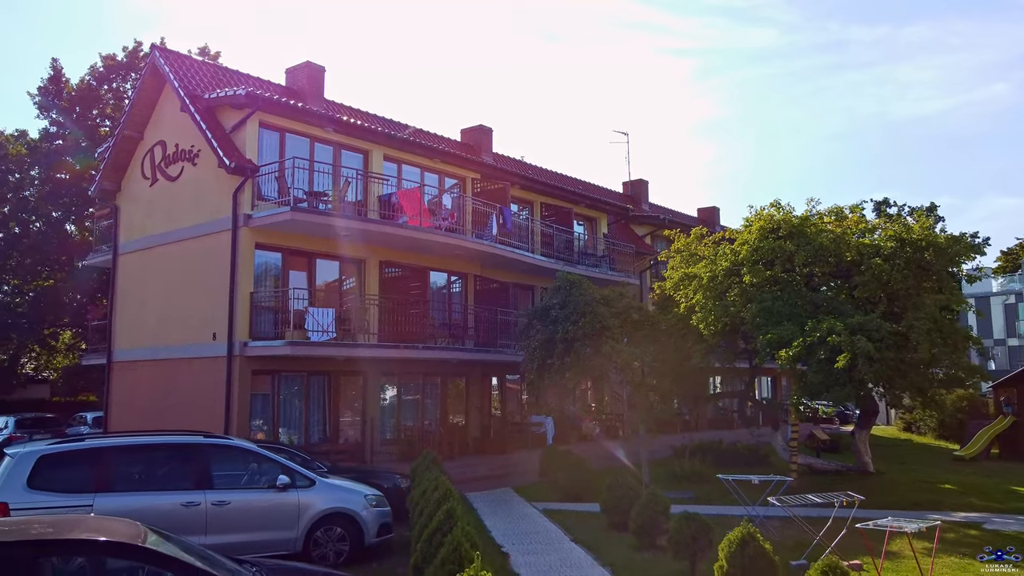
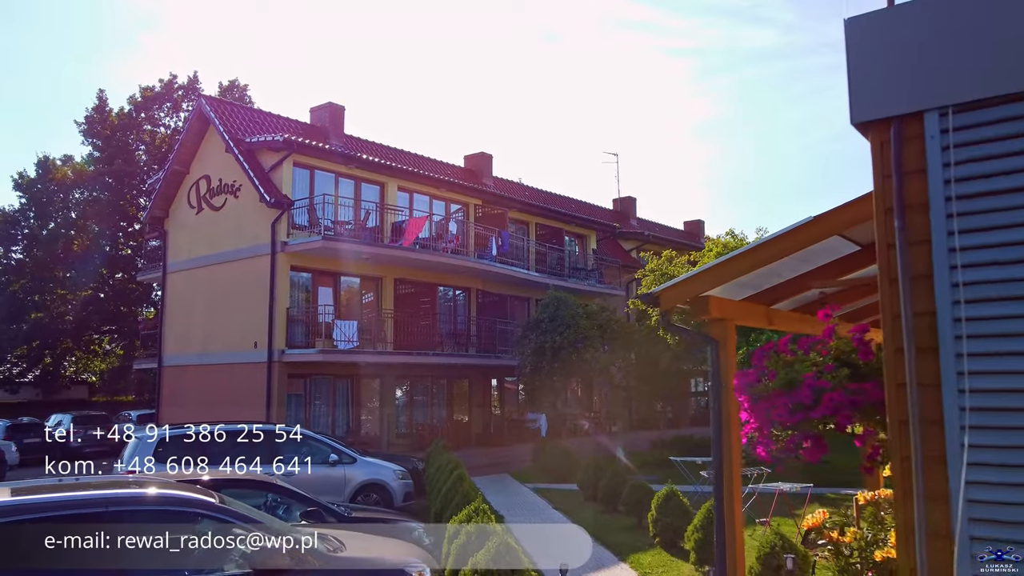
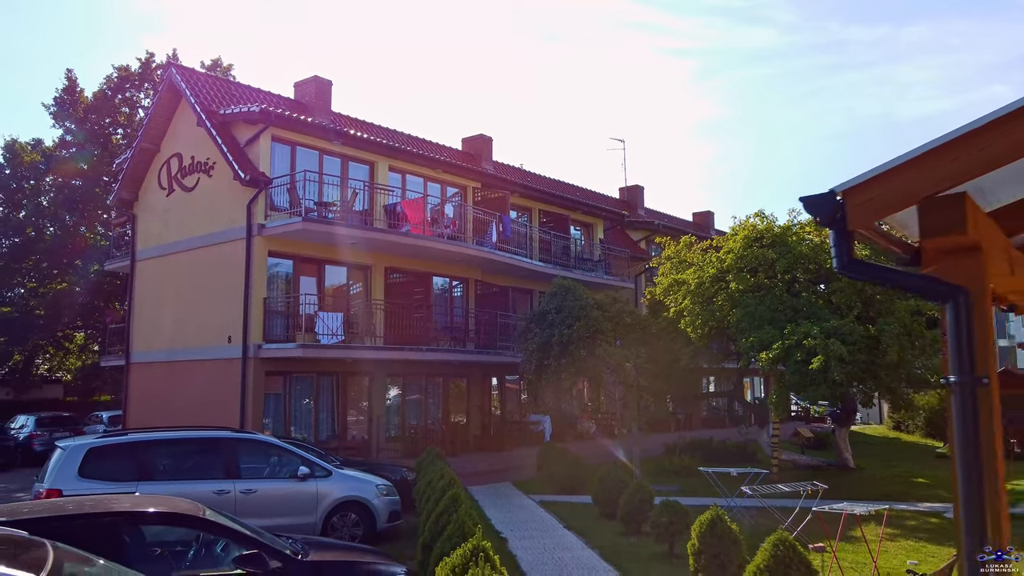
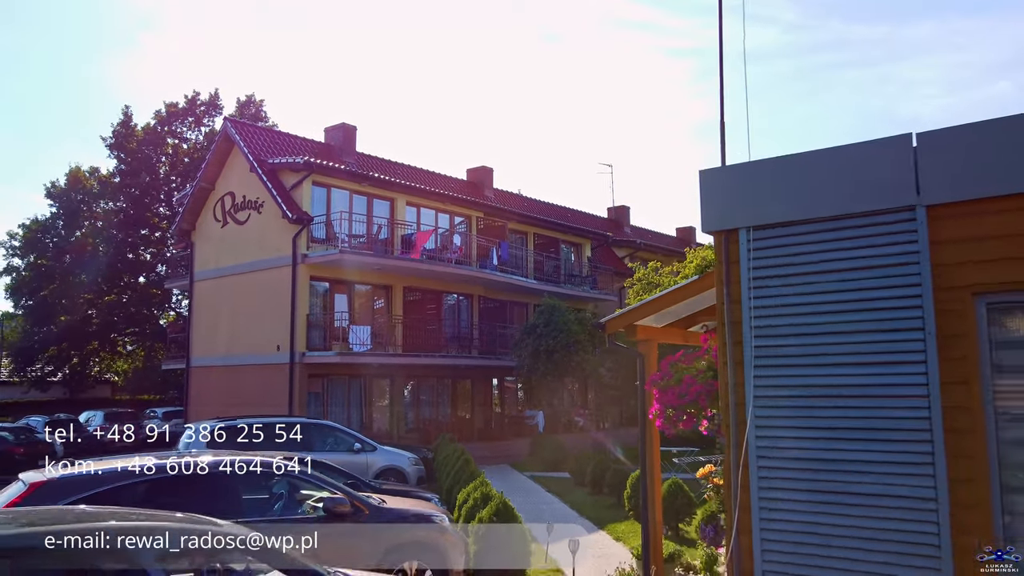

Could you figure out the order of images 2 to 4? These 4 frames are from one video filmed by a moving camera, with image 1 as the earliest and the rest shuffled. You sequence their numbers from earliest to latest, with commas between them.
3, 2, 4
